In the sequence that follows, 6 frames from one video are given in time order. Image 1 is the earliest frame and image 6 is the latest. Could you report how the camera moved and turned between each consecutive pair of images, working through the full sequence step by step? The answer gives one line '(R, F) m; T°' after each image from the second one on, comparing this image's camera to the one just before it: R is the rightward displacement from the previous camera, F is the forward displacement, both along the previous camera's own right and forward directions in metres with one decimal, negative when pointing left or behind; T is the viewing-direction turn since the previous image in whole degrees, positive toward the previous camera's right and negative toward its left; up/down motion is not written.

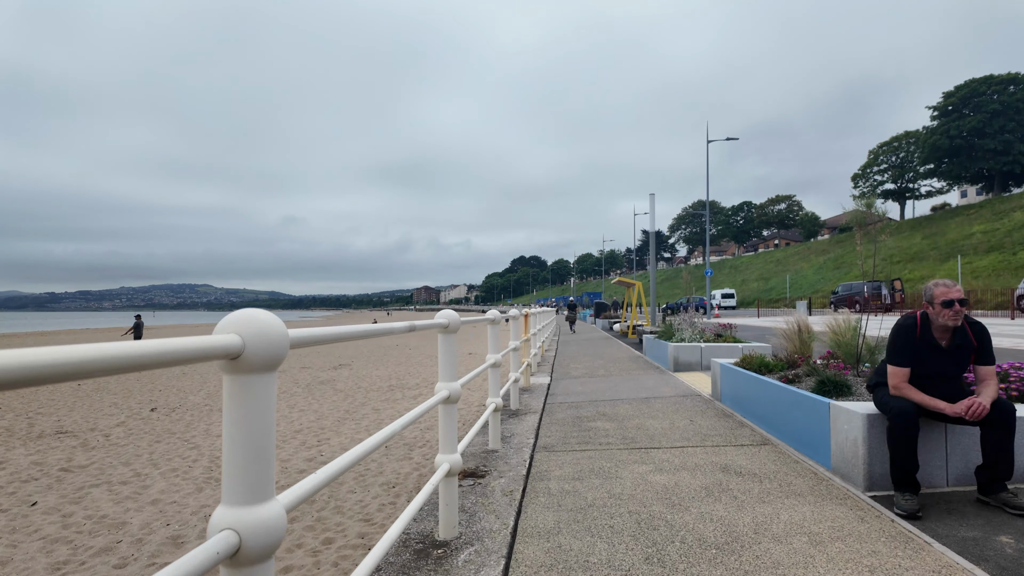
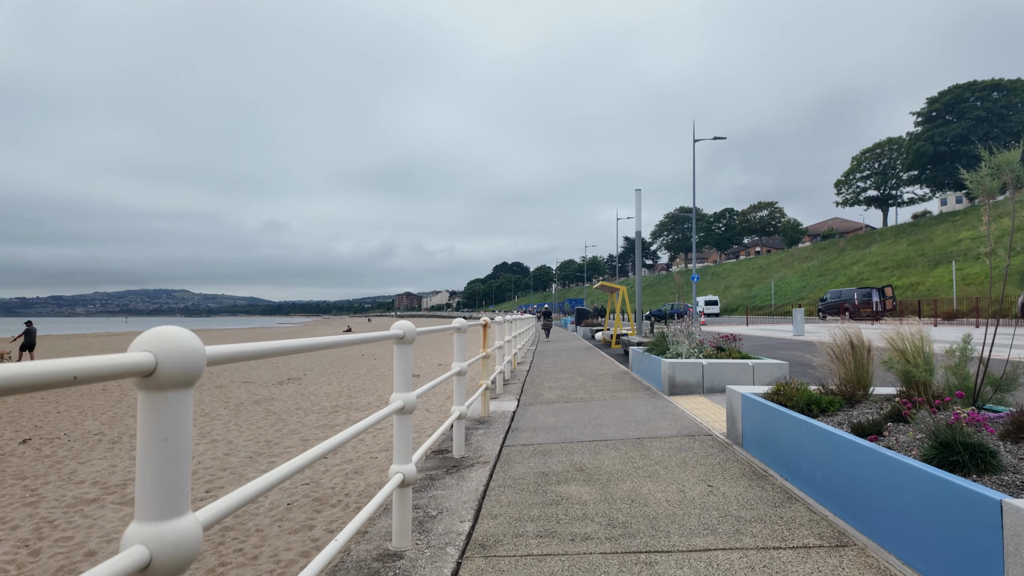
(+0.3, +1.9) m; +2°
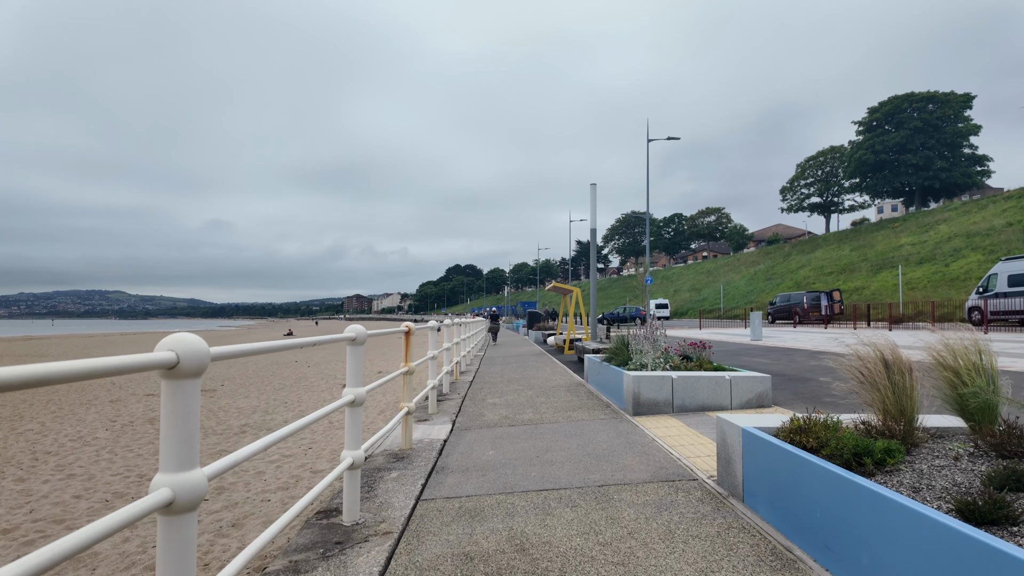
(+0.2, +1.4) m; +5°
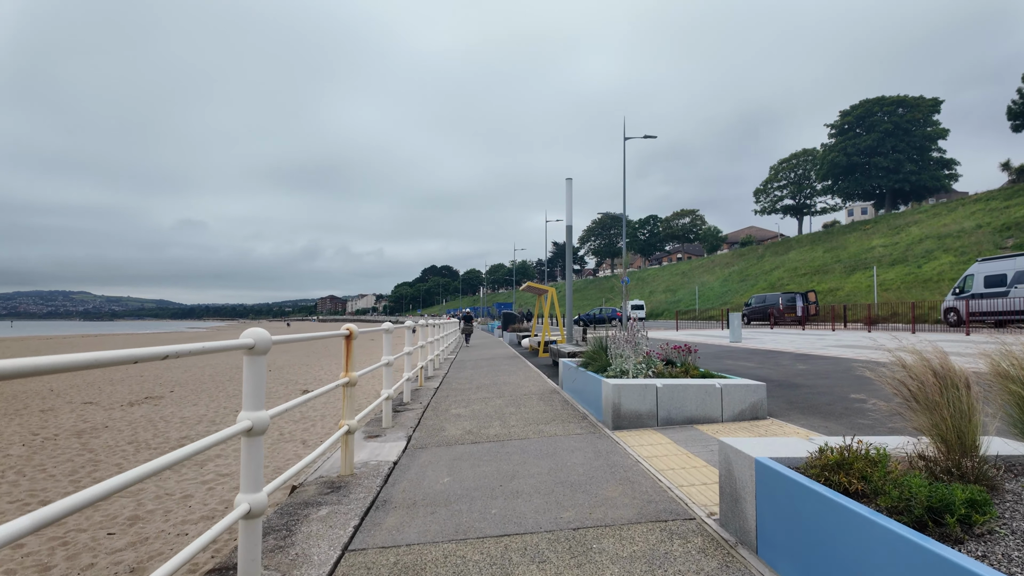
(+0.1, +0.8) m; +2°
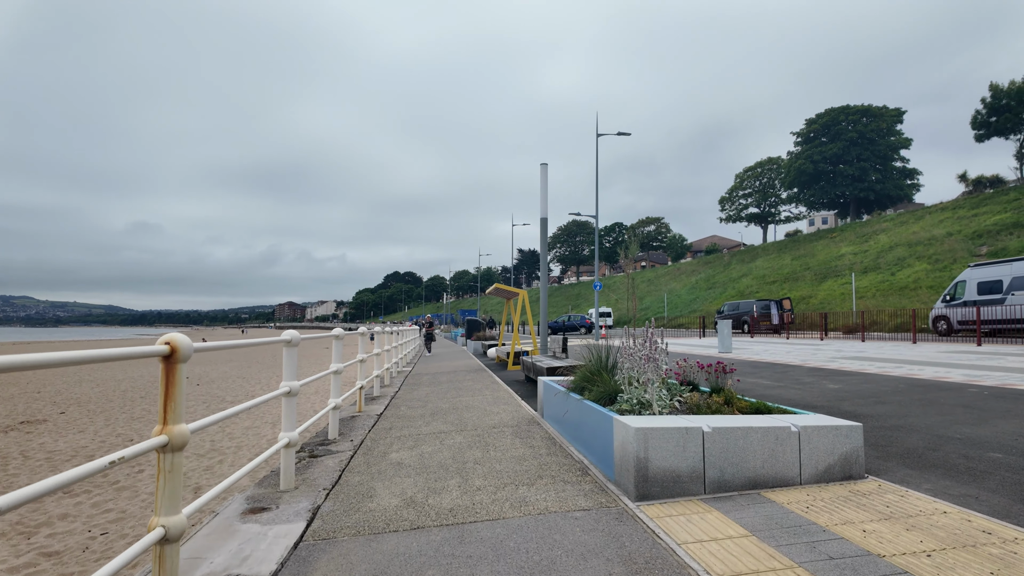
(0.0, +2.1) m; +3°
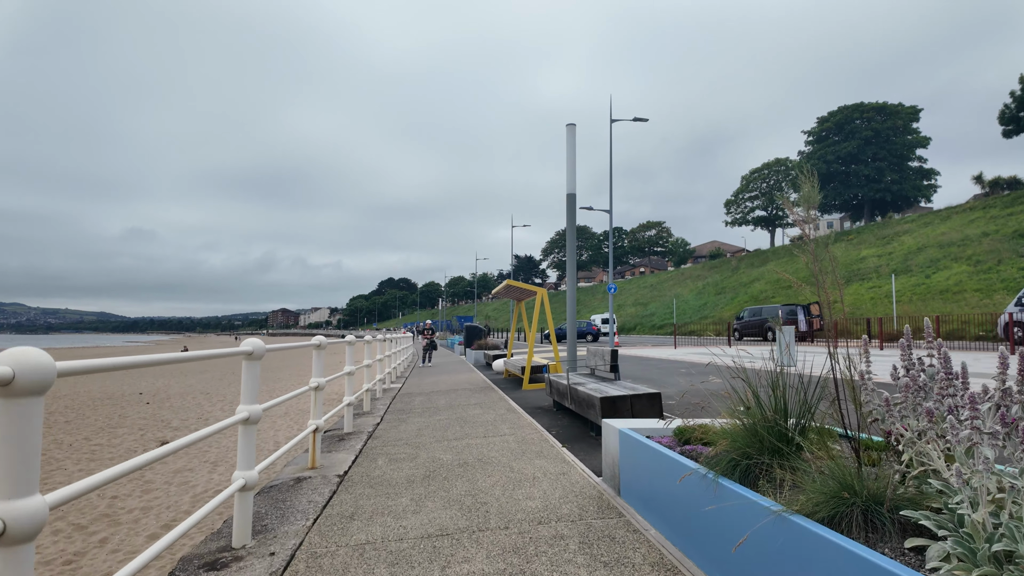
(-0.4, +2.8) m; 0°
